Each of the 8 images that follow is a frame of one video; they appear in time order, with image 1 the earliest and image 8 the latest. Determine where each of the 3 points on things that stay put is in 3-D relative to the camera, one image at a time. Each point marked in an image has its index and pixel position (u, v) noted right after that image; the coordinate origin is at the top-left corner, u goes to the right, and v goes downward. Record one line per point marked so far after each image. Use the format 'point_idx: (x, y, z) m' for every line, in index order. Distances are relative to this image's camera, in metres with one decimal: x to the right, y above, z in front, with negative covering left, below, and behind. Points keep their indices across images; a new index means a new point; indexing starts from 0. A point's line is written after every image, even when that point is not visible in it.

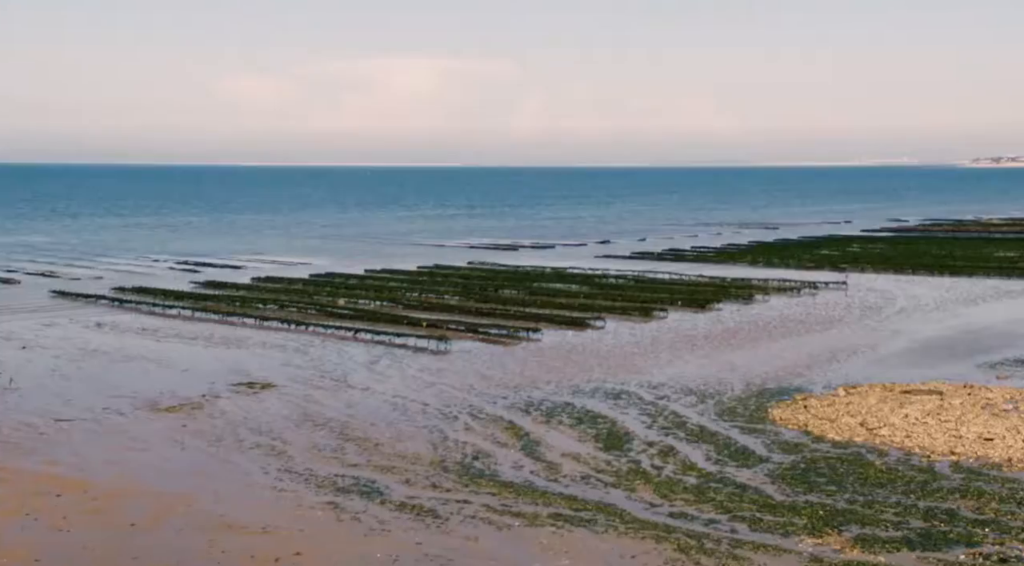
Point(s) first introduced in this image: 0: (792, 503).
0: (+3.2, -2.5, +15.0) m
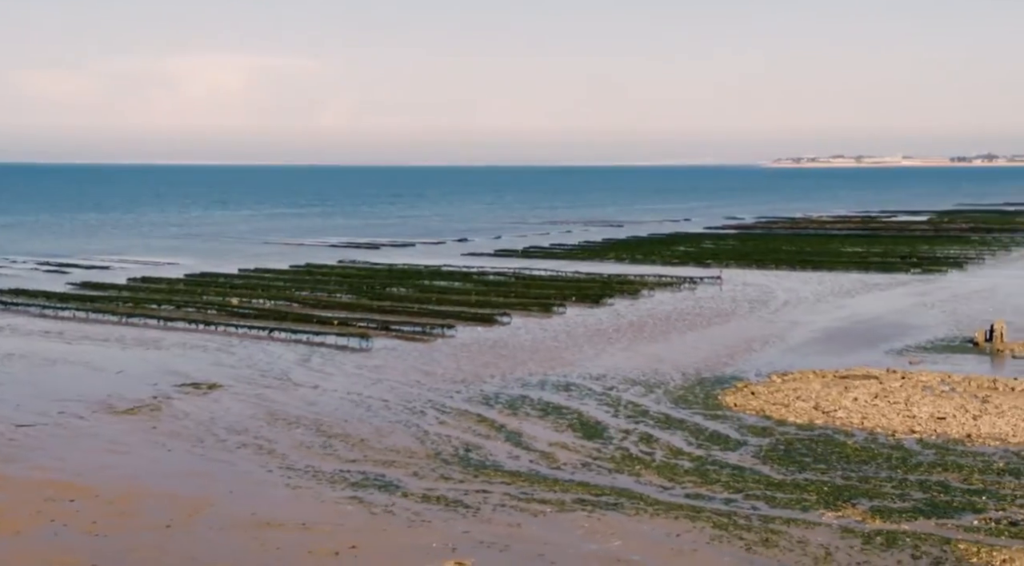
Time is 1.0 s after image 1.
0: (+3.5, -2.4, +16.2) m
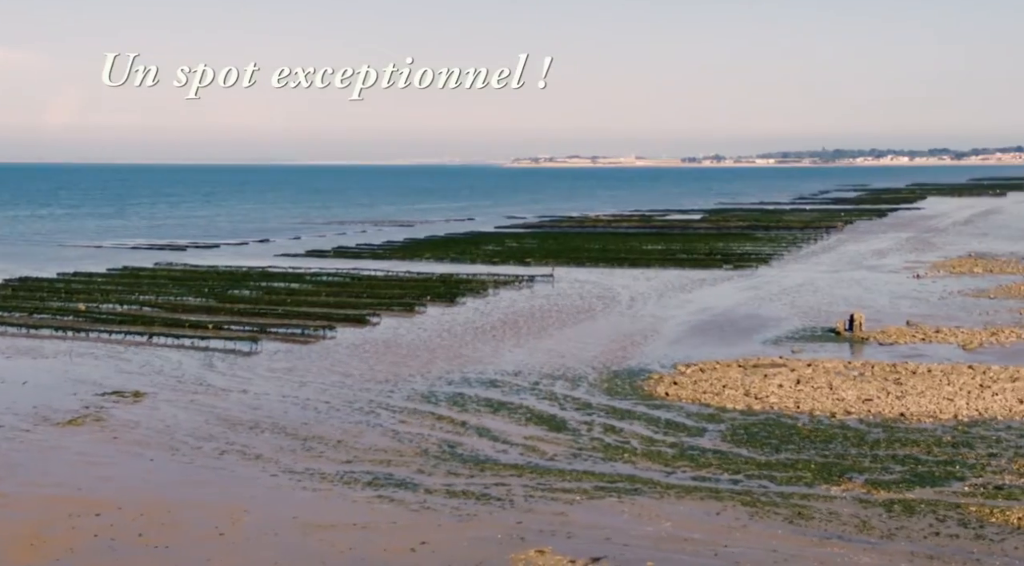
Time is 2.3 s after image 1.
0: (+3.6, -2.4, +17.7) m
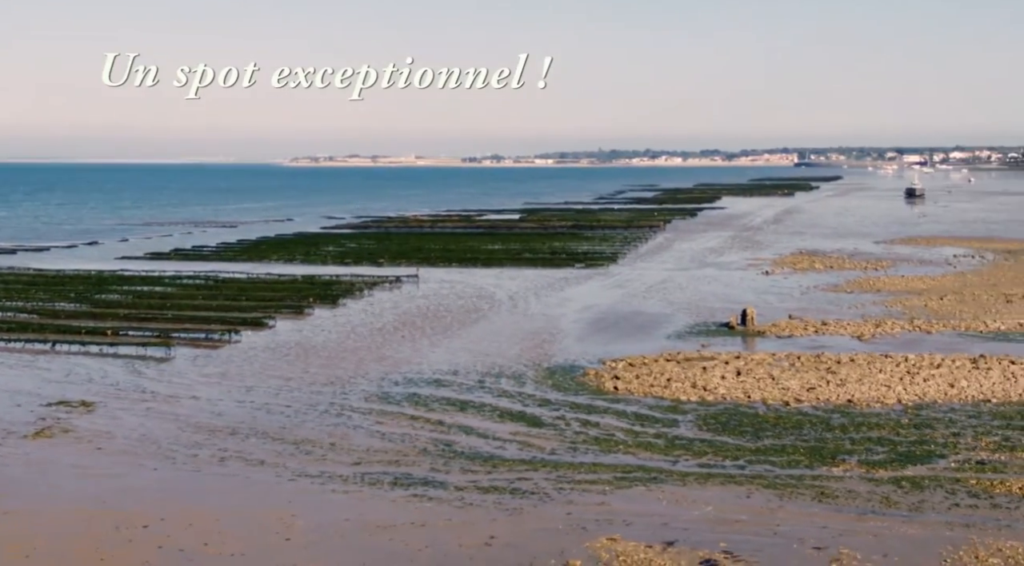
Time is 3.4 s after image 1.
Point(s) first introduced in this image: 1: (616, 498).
0: (+3.7, -2.3, +19.1) m
1: (+1.3, -2.7, +16.7) m
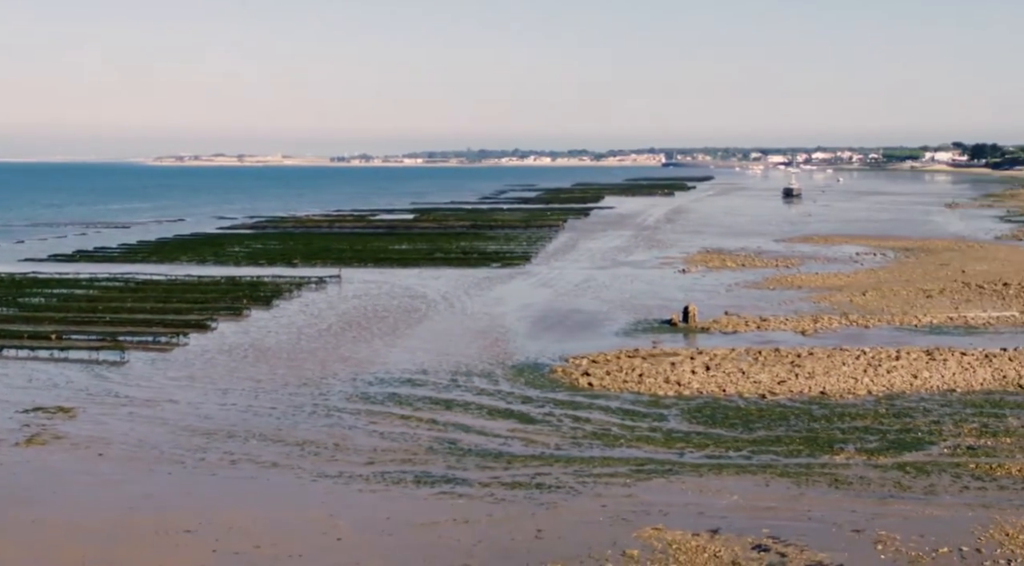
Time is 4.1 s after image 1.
0: (+3.8, -2.3, +20.0) m
1: (+1.7, -2.7, +17.3) m
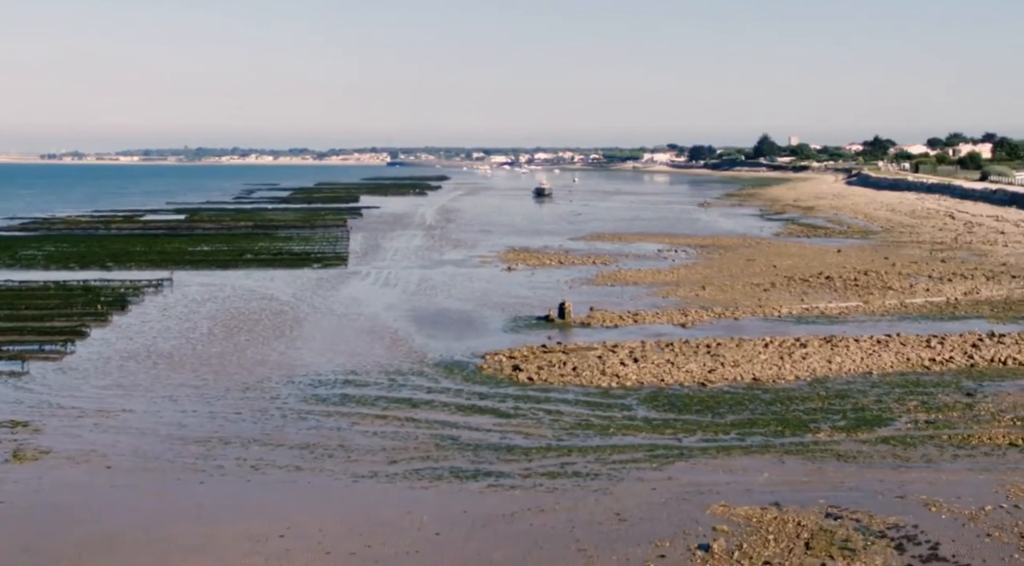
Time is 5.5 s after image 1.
0: (+3.7, -2.2, +21.7) m
1: (+2.3, -2.6, +18.6) m
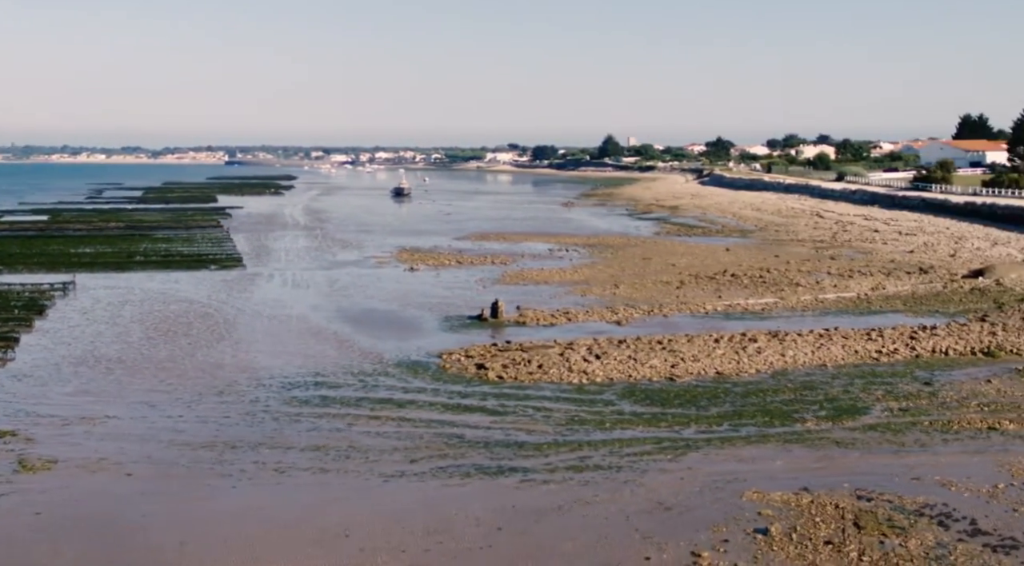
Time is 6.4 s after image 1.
0: (+3.6, -2.2, +22.8) m
1: (+2.6, -2.6, +19.5) m
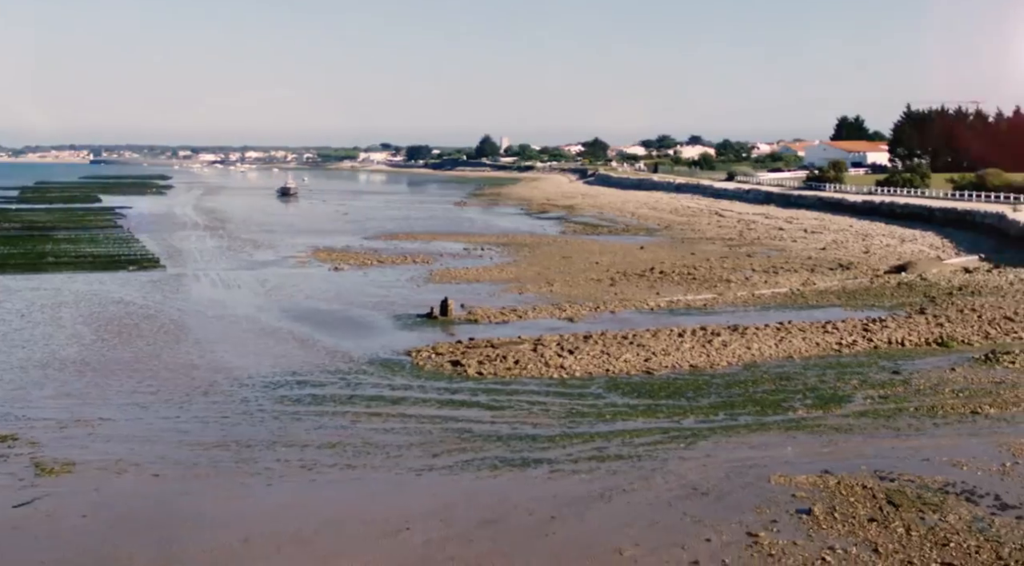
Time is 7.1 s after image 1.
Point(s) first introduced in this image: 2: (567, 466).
0: (+3.6, -2.1, +23.6) m
1: (+3.0, -2.5, +20.3) m
2: (+0.8, -2.7, +19.5) m
